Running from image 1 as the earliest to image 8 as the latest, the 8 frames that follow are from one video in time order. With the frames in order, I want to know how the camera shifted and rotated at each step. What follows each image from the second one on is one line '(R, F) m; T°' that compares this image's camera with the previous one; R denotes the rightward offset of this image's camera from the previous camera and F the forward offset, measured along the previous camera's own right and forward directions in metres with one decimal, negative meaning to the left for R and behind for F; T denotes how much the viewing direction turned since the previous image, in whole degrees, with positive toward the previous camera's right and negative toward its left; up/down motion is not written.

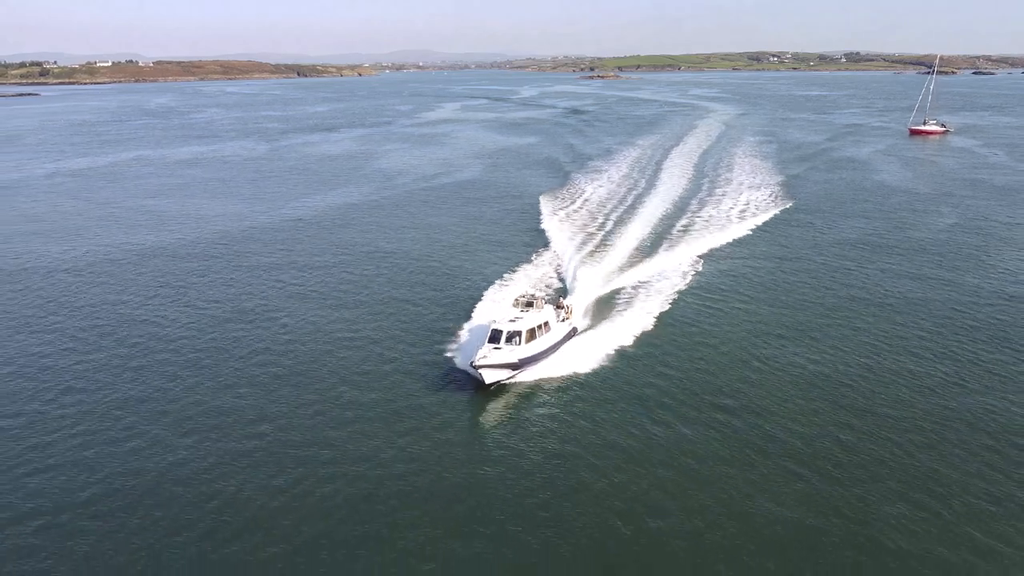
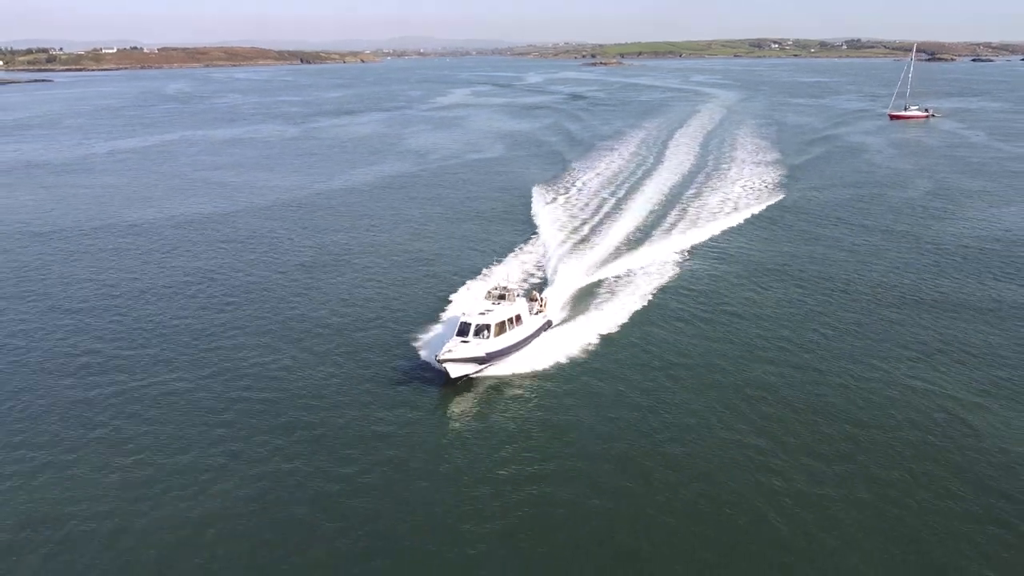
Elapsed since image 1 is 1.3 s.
(-3.3, -10.3) m; 0°
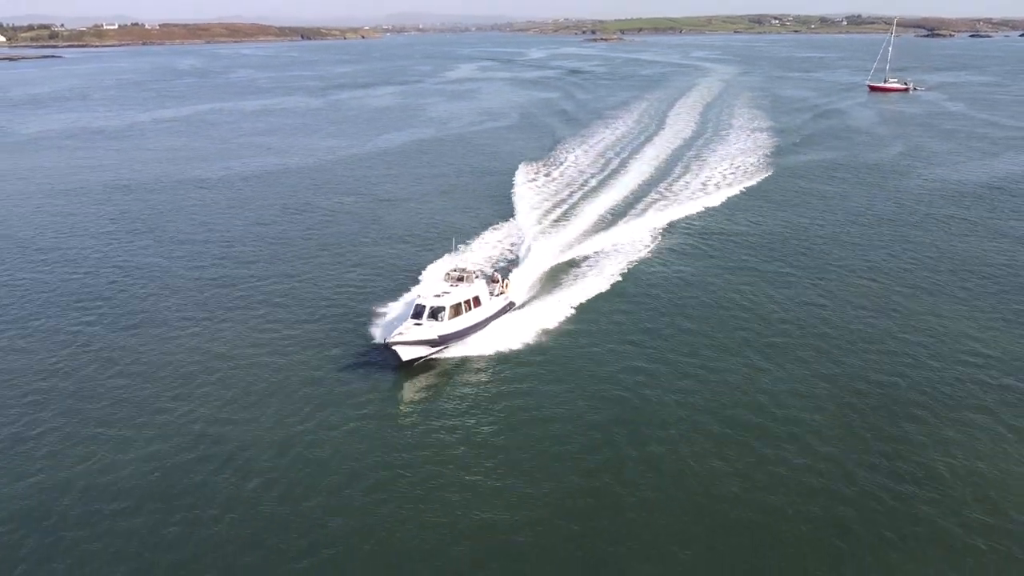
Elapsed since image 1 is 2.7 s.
(-2.7, -10.2) m; 0°
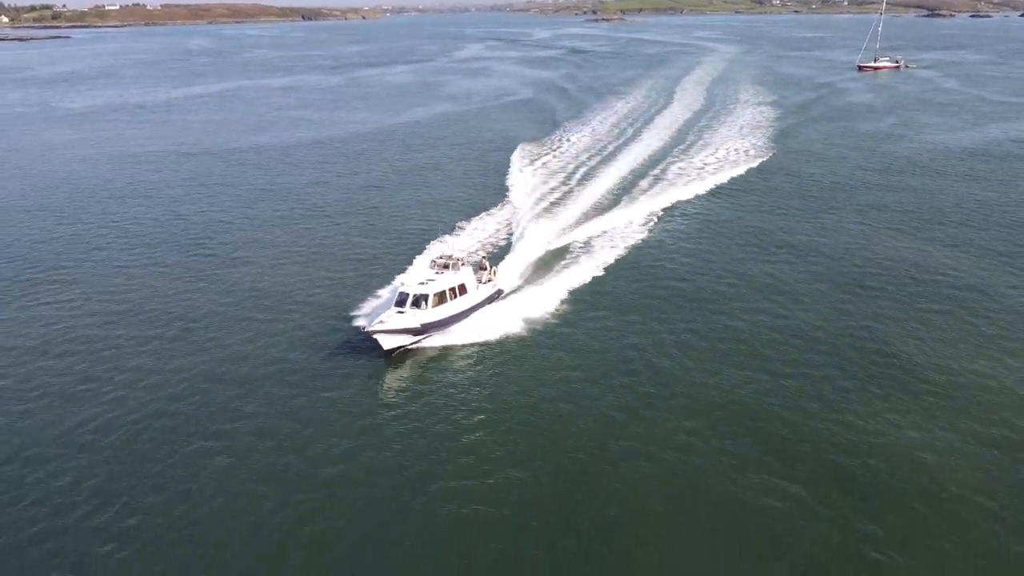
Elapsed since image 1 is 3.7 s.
(-3.2, -7.5) m; 0°
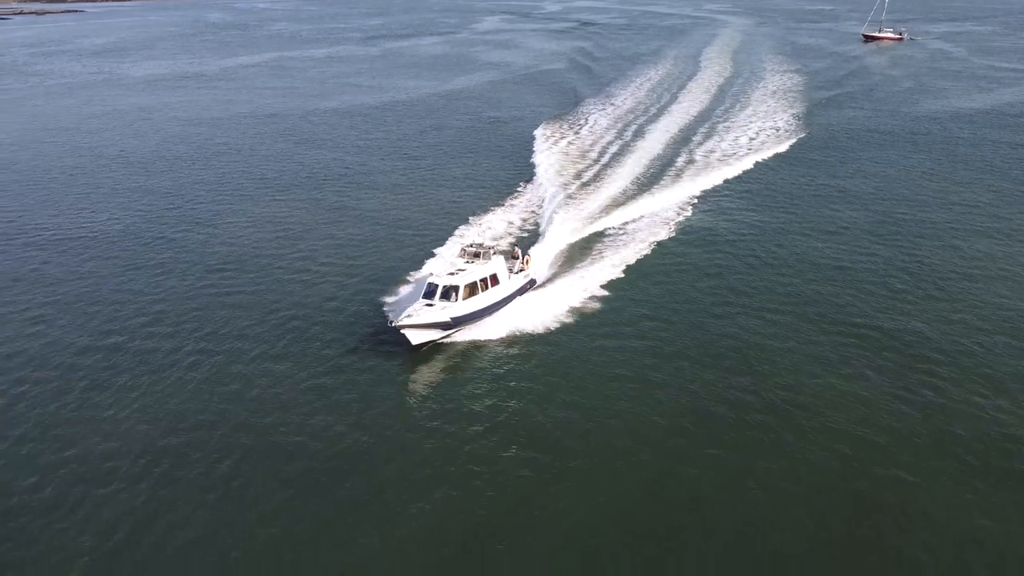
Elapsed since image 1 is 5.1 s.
(-6.2, -8.4) m; 0°
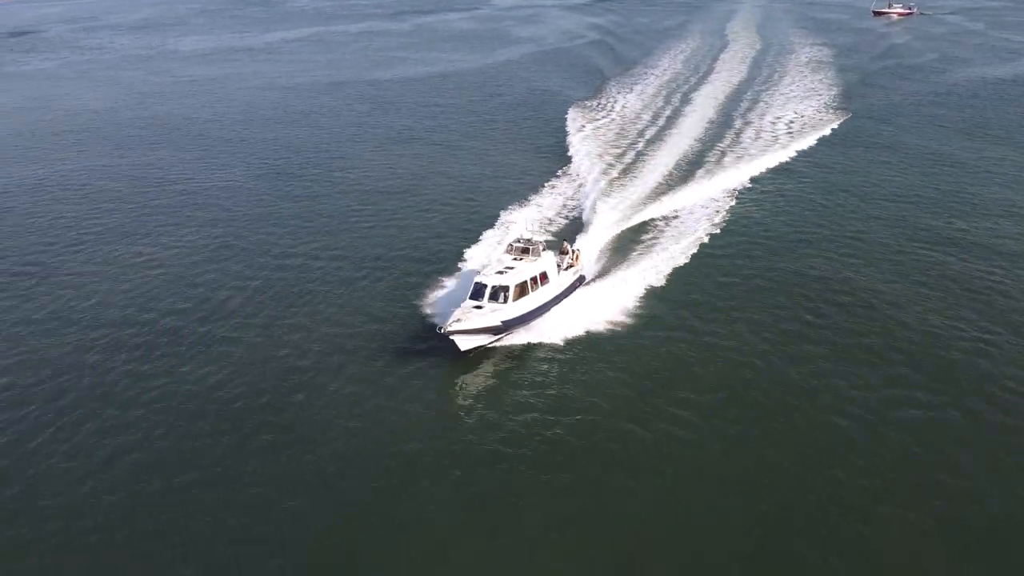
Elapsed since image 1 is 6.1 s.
(-5.7, -5.9) m; 0°
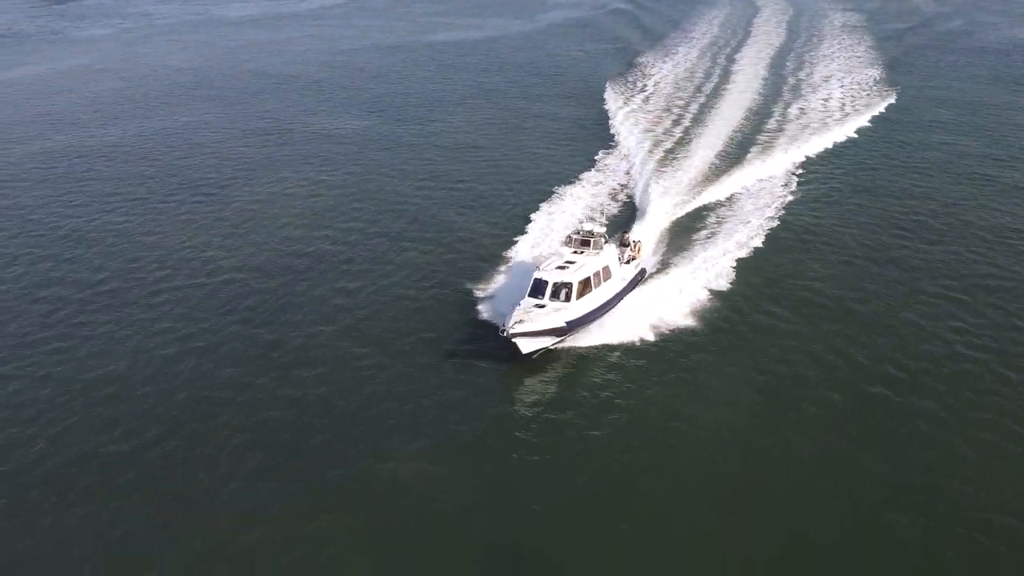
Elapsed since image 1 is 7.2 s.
(-6.1, -5.7) m; 0°
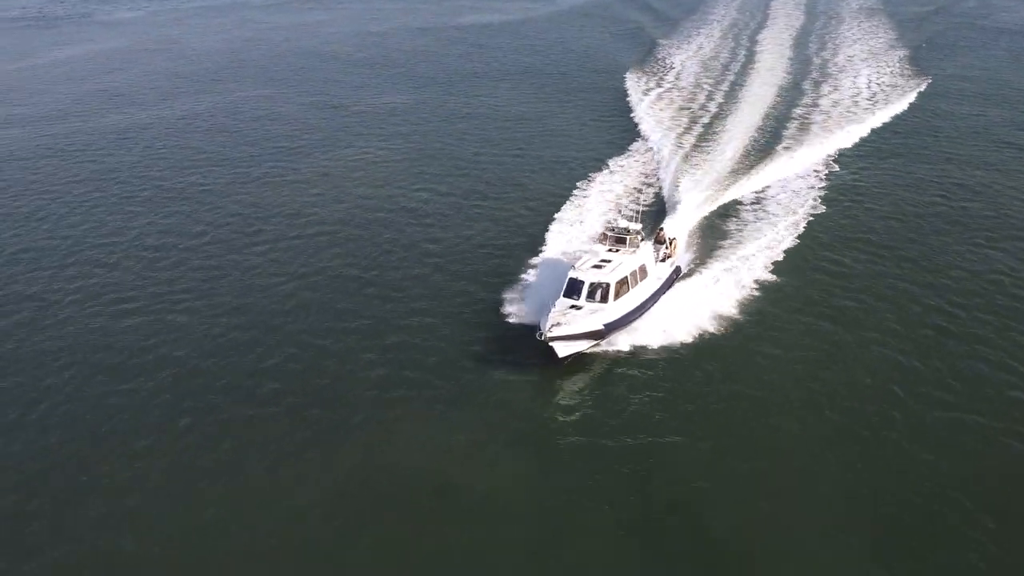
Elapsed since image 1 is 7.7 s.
(-3.4, -2.9) m; 0°
